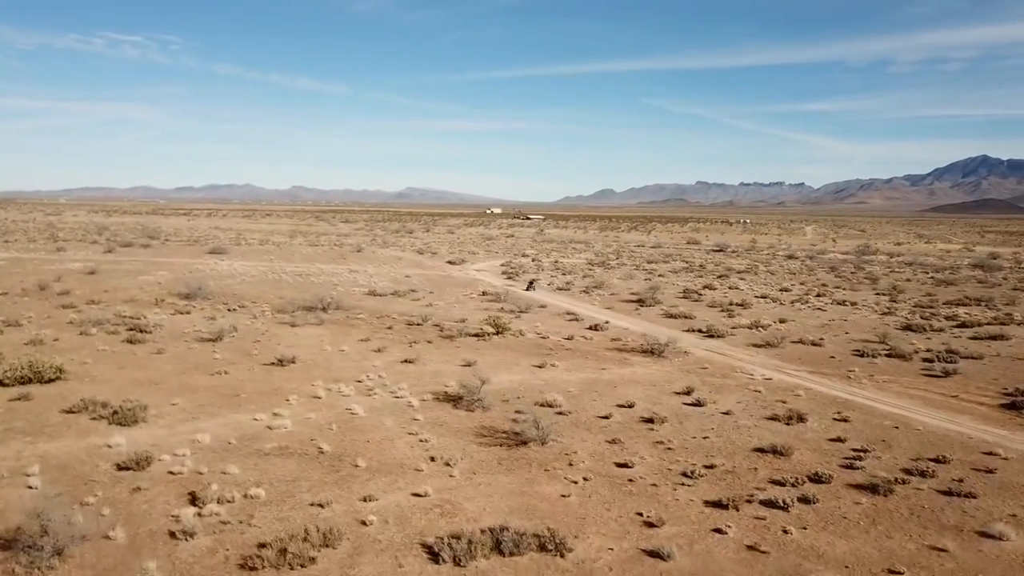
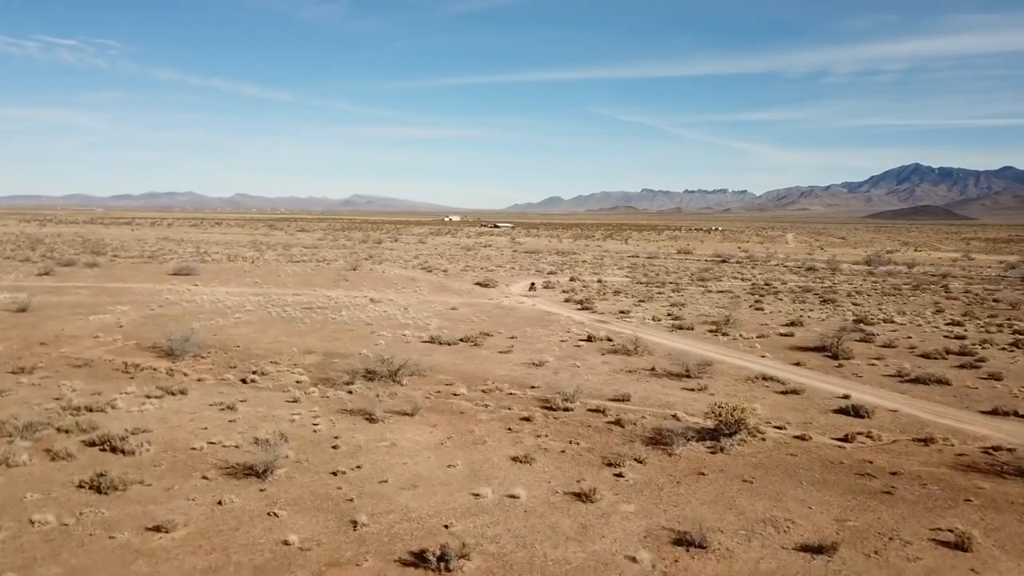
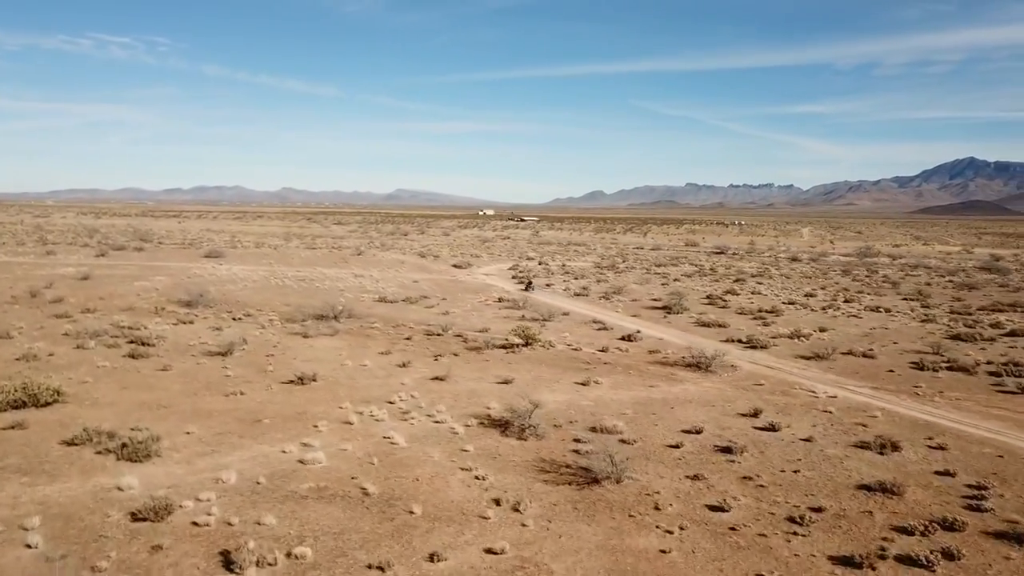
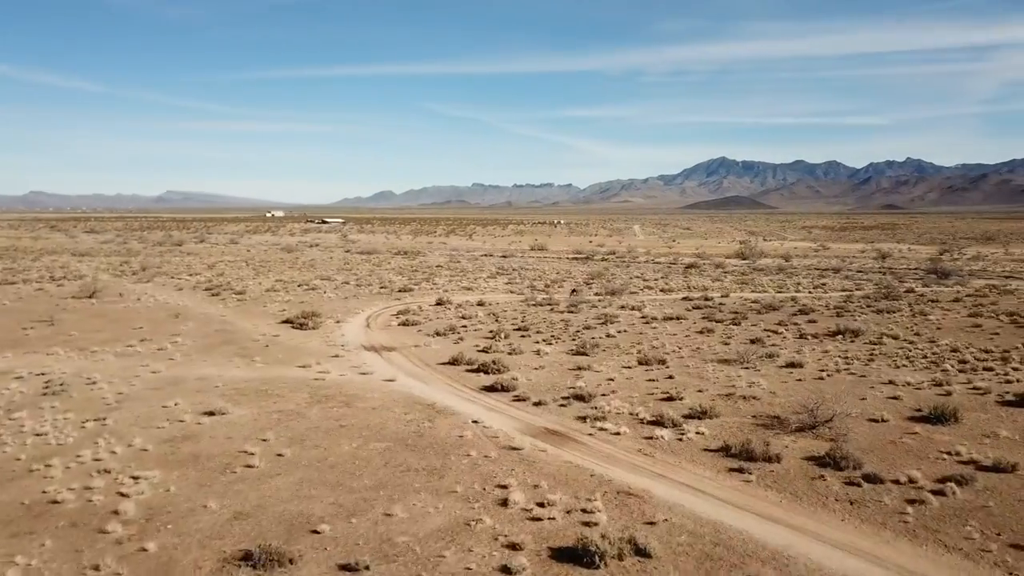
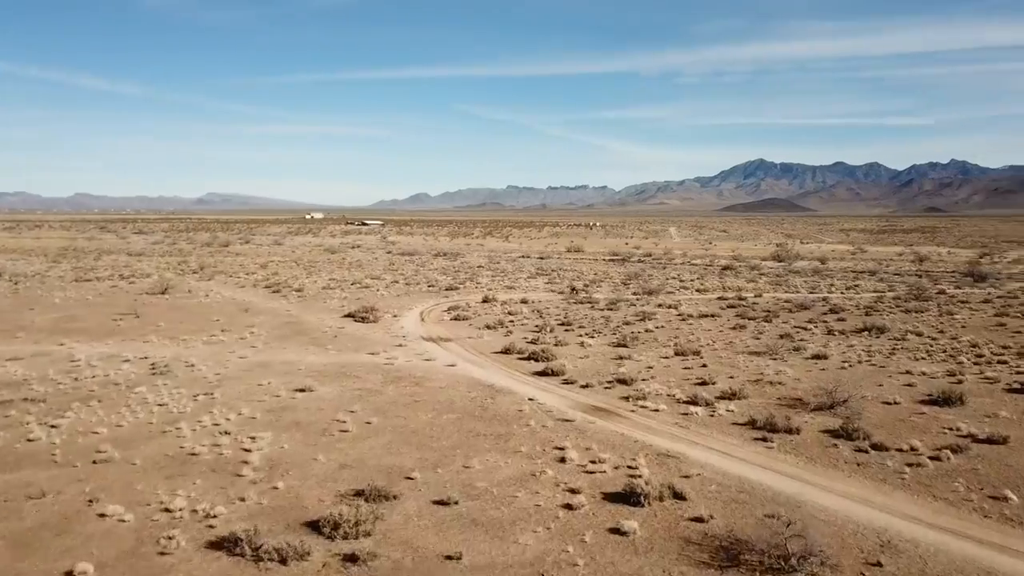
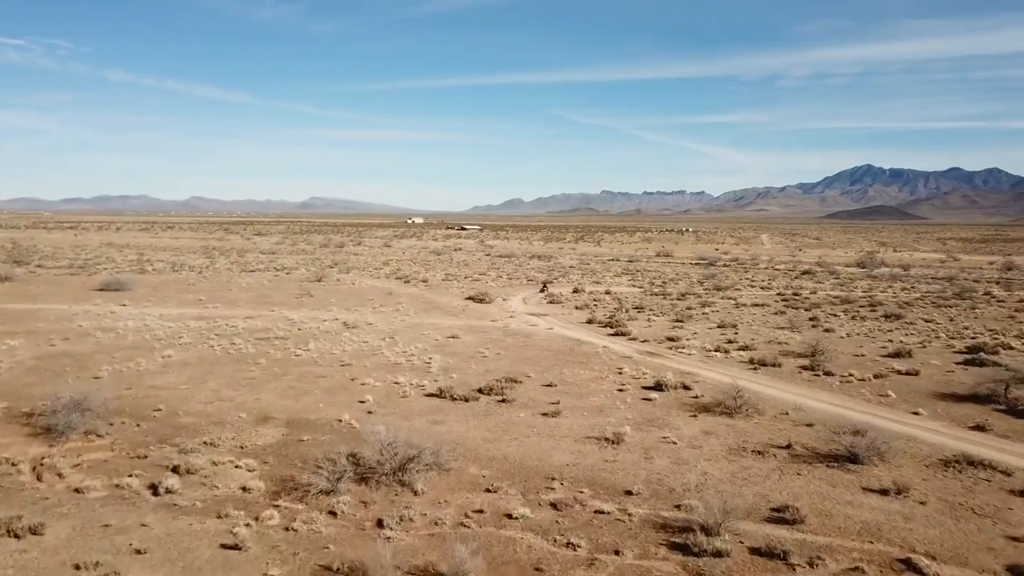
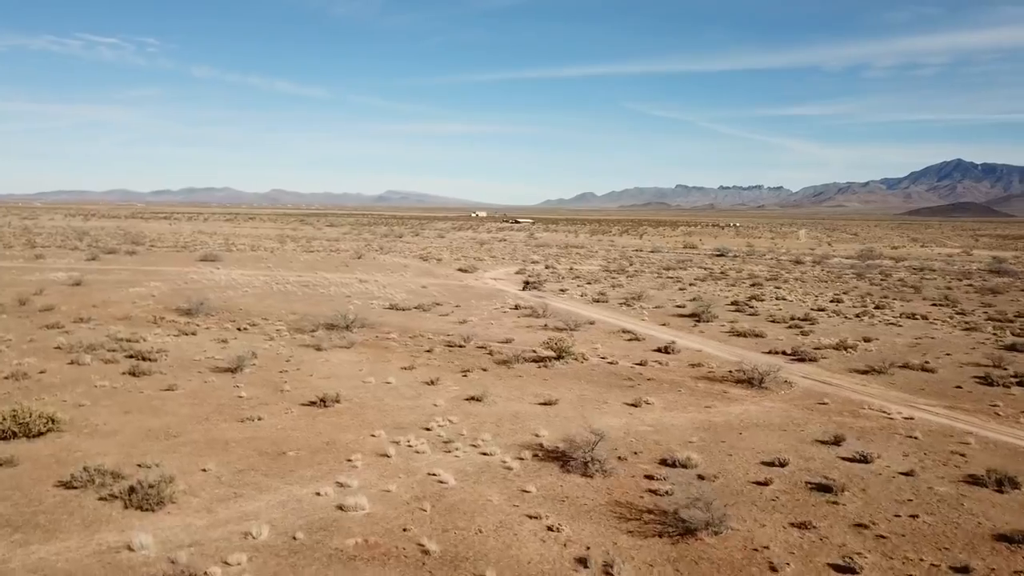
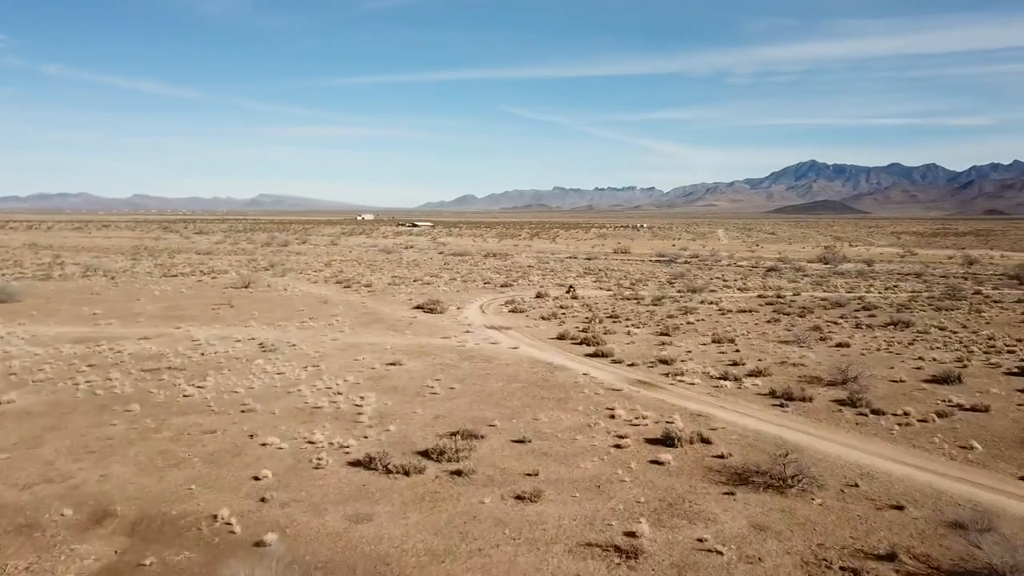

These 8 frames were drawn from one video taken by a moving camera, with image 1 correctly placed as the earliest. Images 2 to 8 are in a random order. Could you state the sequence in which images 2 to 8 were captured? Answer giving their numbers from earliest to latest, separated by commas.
3, 7, 2, 6, 8, 5, 4
